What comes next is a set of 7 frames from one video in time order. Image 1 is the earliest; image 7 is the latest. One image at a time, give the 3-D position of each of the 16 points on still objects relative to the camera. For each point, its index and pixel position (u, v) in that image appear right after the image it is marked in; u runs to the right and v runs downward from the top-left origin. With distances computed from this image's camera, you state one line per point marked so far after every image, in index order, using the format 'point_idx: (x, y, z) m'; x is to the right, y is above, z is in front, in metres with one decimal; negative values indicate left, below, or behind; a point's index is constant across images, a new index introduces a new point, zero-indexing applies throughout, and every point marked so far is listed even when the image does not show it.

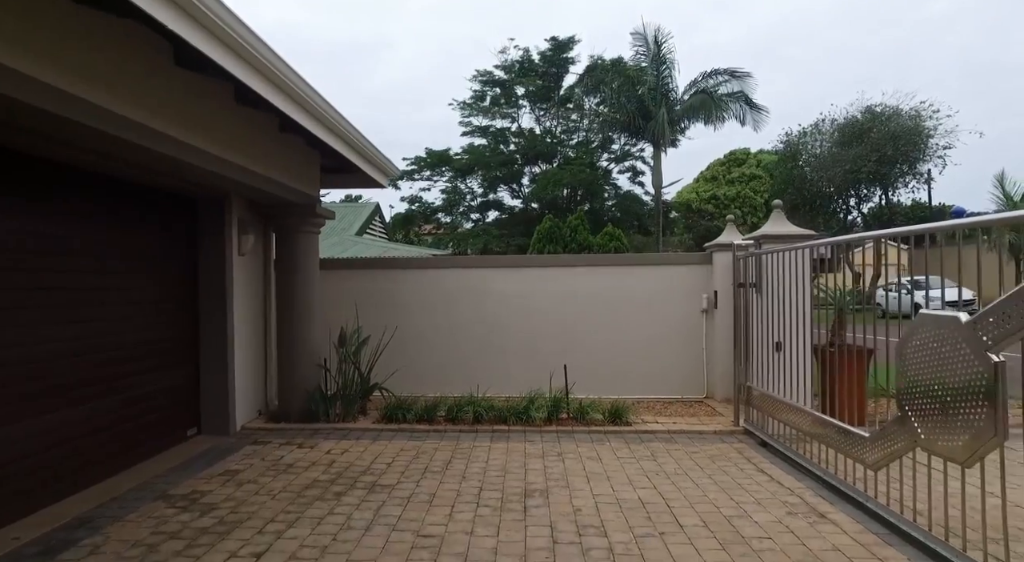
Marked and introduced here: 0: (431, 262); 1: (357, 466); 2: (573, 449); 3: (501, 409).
0: (-1.0, +0.2, +7.0) m
1: (-1.2, -1.5, +4.7) m
2: (+0.5, -1.5, +5.2) m
3: (-0.1, -1.3, +6.0) m
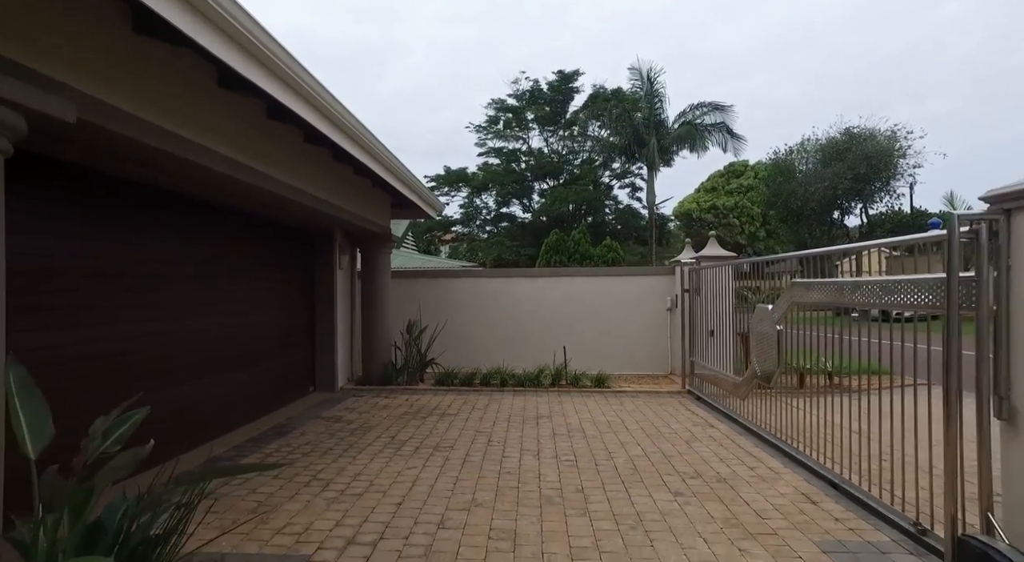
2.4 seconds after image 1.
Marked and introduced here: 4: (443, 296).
0: (-0.7, +0.1, +9.6) m
1: (-1.0, -1.5, +7.3) m
2: (+0.7, -1.5, +7.7) m
3: (+0.1, -1.4, +8.6) m
4: (-1.1, -0.3, +9.7) m
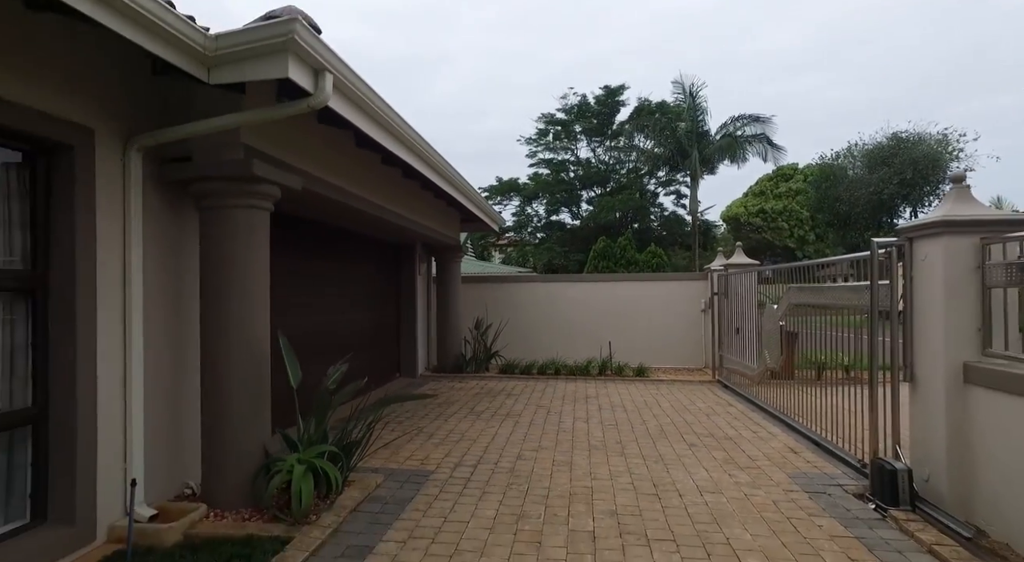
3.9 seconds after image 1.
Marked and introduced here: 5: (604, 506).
0: (+0.3, +0.1, +11.1) m
1: (-0.2, -1.6, +8.8) m
2: (+1.6, -1.6, +9.1) m
3: (+1.0, -1.5, +10.0) m
4: (-0.1, -0.3, +11.3) m
5: (+0.6, -1.5, +3.8) m
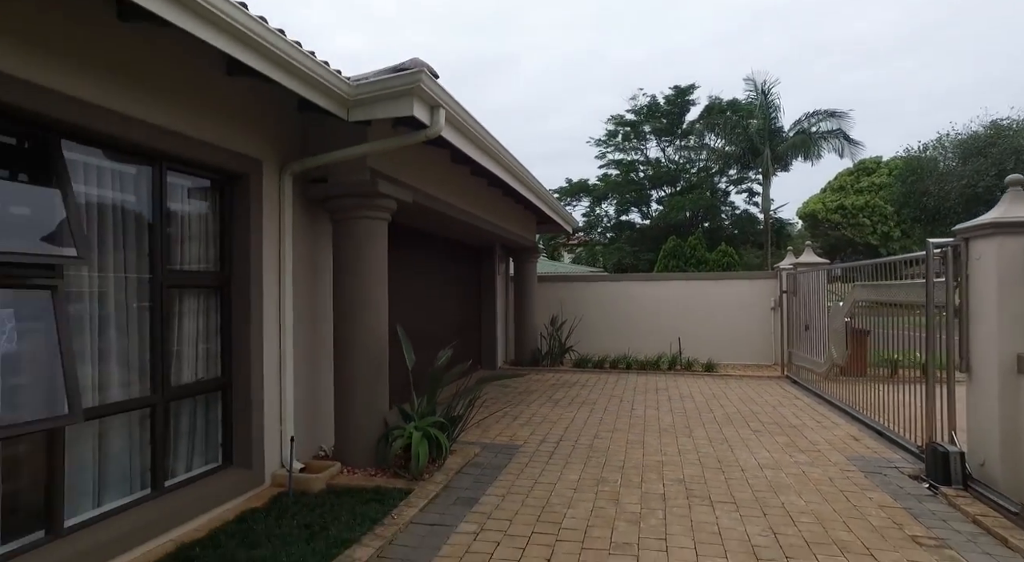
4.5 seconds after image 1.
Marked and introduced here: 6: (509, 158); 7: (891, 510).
0: (+1.7, +0.1, +11.6) m
1: (+1.0, -1.6, +9.4) m
2: (+2.8, -1.6, +9.5) m
3: (+2.3, -1.5, +10.4) m
4: (+1.3, -0.3, +11.8) m
5: (+1.2, -1.5, +4.4) m
6: (0.0, +1.2, +6.0) m
7: (+2.4, -1.5, +3.7) m
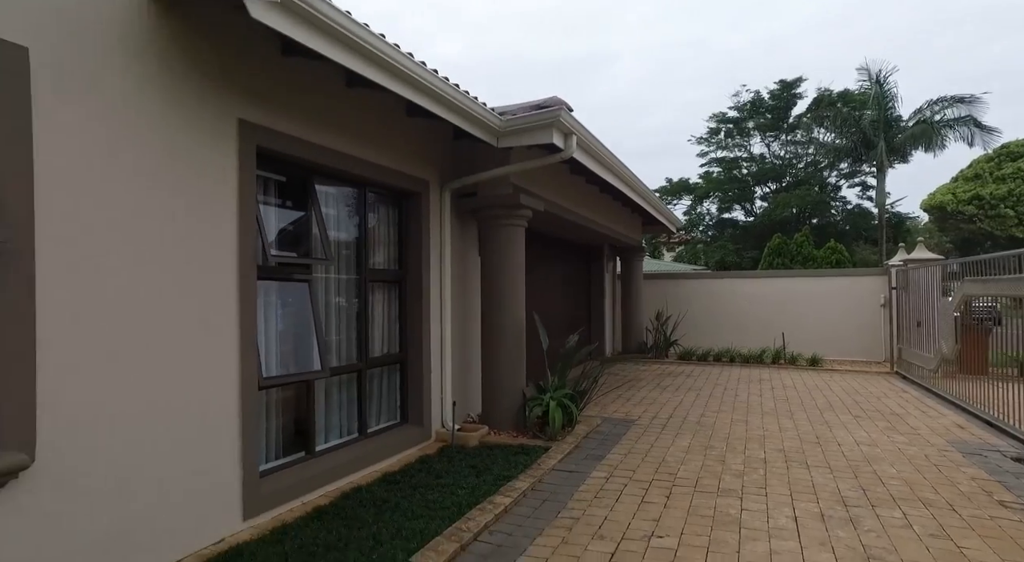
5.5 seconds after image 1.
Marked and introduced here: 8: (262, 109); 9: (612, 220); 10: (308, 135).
0: (+4.0, +0.1, +12.1) m
1: (+2.8, -1.5, +10.0) m
2: (+4.6, -1.5, +9.8) m
3: (+4.4, -1.4, +10.8) m
4: (+3.6, -0.3, +12.3) m
5: (+2.3, -1.4, +5.0) m
6: (+1.4, +1.3, +6.7) m
7: (+3.4, -1.4, +4.1) m
8: (-1.5, +1.1, +3.6) m
9: (+1.5, +0.9, +8.8) m
10: (-1.4, +1.0, +3.9) m
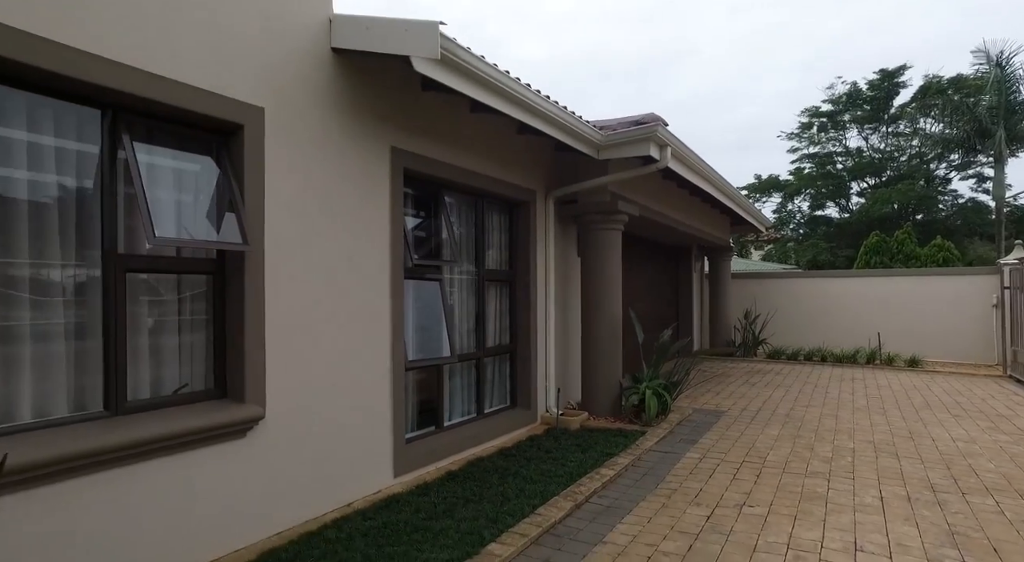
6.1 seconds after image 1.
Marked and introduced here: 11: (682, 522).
0: (+5.8, +0.1, +12.0) m
1: (+4.4, -1.5, +10.1) m
2: (+6.2, -1.5, +9.6) m
3: (+6.0, -1.4, +10.7) m
4: (+5.5, -0.2, +12.3) m
5: (+3.2, -1.4, +5.2) m
6: (+2.5, +1.3, +7.1) m
7: (+4.2, -1.4, +4.2) m
8: (-0.8, +1.1, +4.3) m
9: (+3.0, +0.9, +9.1) m
10: (-0.6, +1.0, +4.6) m
11: (+1.1, -1.5, +3.6) m
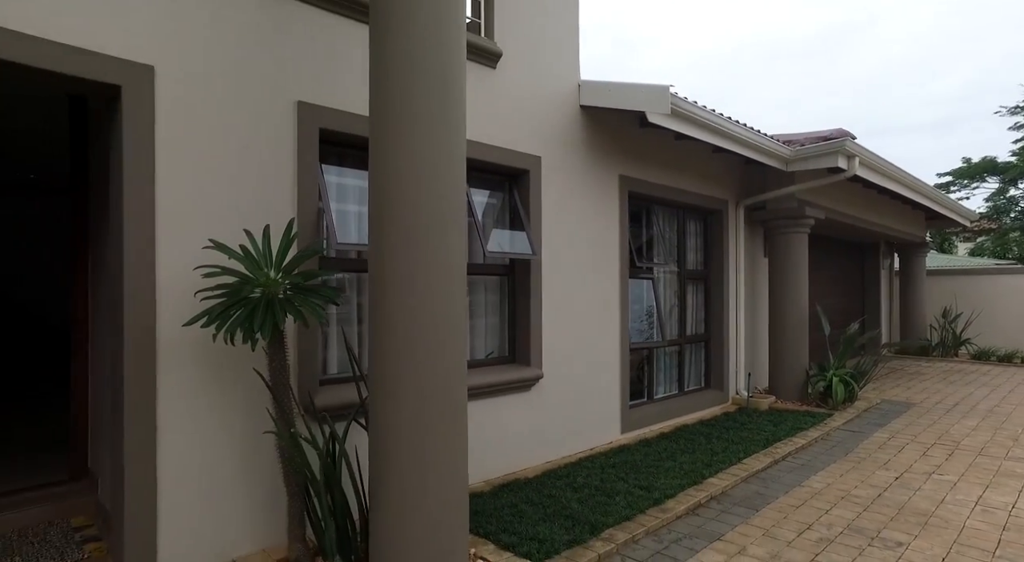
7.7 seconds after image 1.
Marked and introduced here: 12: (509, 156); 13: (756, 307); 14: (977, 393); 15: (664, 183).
0: (+9.5, +0.2, +11.2) m
1: (+7.7, -1.5, +9.8) m
2: (+9.2, -1.5, +8.8) m
3: (+9.4, -1.3, +9.9) m
4: (+9.2, -0.2, +11.6) m
5: (+5.2, -1.4, +5.3) m
6: (+5.0, +1.3, +7.3) m
7: (+5.9, -1.4, +4.1) m
8: (+1.1, +1.1, +5.5) m
9: (+6.0, +1.0, +9.1) m
10: (+1.4, +1.0, +5.7) m
11: (+2.7, -1.5, +4.4) m
12: (0.0, +1.0, +4.5) m
13: (+3.0, -0.3, +7.2) m
14: (+5.9, -1.4, +7.4) m
15: (+1.5, +1.0, +5.8) m
